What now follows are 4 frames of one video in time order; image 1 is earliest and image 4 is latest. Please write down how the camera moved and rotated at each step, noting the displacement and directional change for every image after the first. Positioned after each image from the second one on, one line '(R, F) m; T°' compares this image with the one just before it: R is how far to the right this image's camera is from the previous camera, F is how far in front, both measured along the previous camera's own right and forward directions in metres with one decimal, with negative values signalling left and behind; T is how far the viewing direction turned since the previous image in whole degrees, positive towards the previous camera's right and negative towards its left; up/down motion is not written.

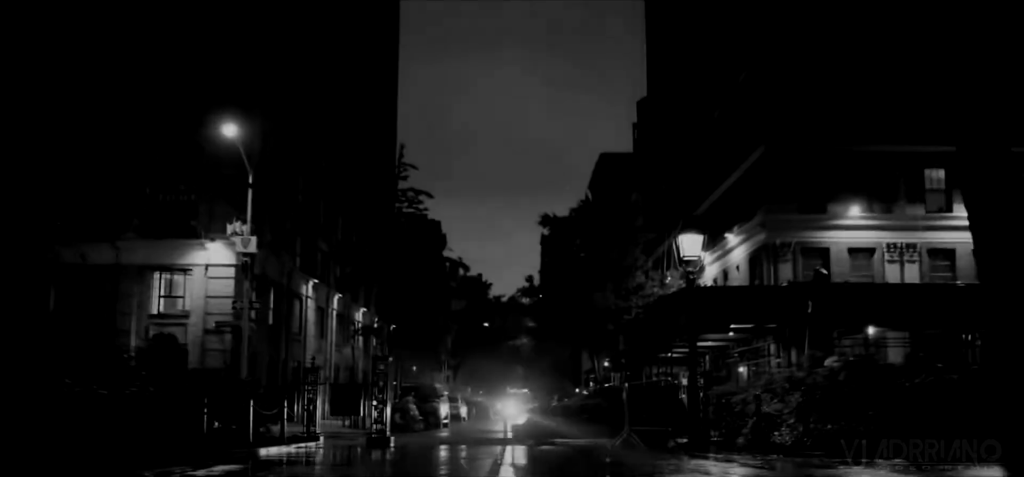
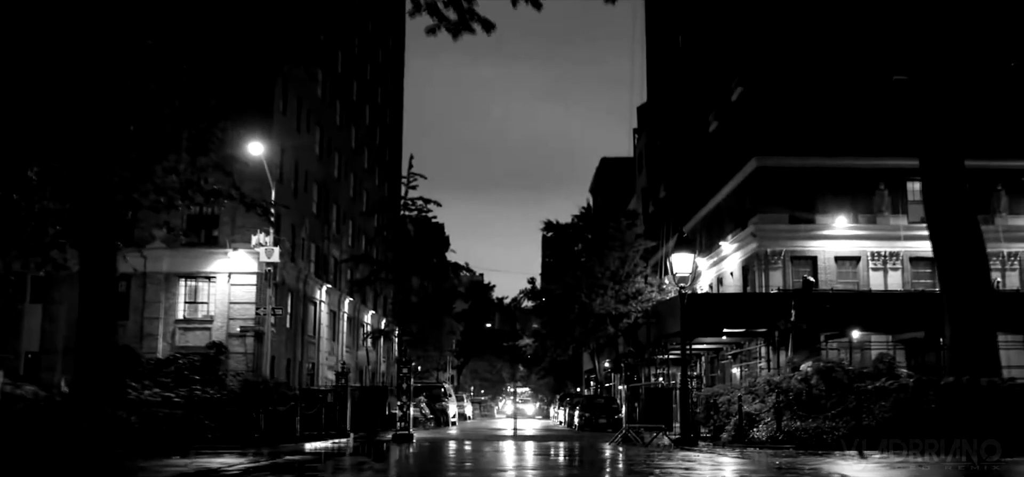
(-0.2, -2.3) m; 0°
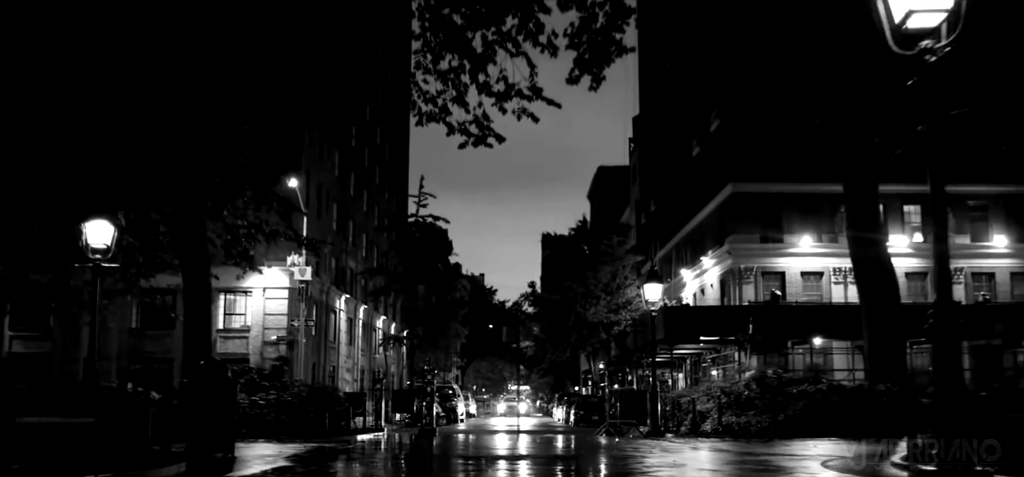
(-0.1, -5.2) m; 0°
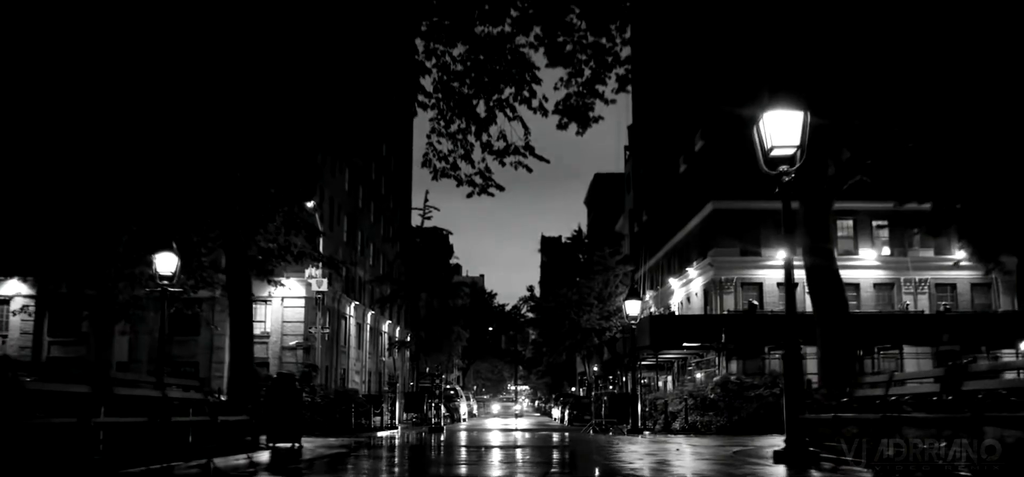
(0.0, -3.8) m; 0°
